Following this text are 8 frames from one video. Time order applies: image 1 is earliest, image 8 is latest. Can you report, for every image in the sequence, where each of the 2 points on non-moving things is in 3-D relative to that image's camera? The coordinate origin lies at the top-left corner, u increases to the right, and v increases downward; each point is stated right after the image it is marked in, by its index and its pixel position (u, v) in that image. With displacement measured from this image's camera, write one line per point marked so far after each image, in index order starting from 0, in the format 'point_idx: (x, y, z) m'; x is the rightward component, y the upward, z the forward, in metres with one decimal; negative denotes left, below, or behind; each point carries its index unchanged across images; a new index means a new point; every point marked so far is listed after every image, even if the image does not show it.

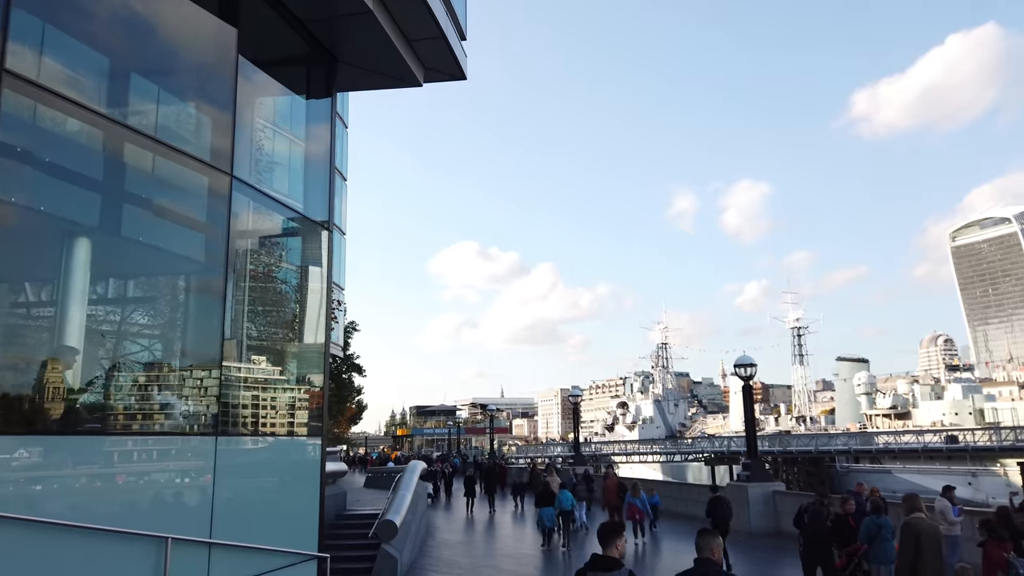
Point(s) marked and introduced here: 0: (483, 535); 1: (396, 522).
0: (-0.8, -5.9, +18.2) m
1: (-1.5, -3.1, +10.0) m
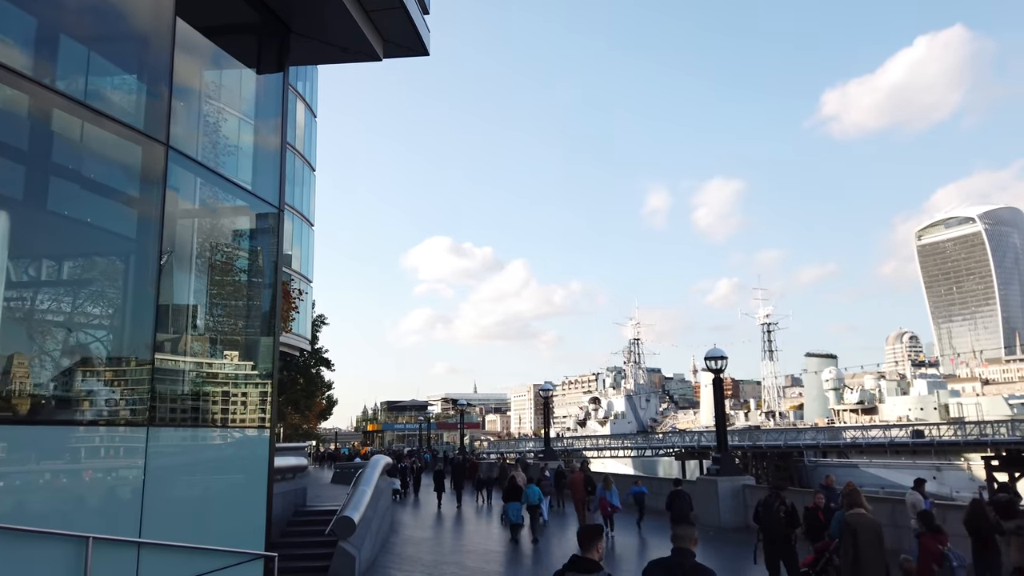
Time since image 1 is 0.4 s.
0: (-1.6, -5.7, +17.8) m
1: (-2.0, -2.9, +9.6) m
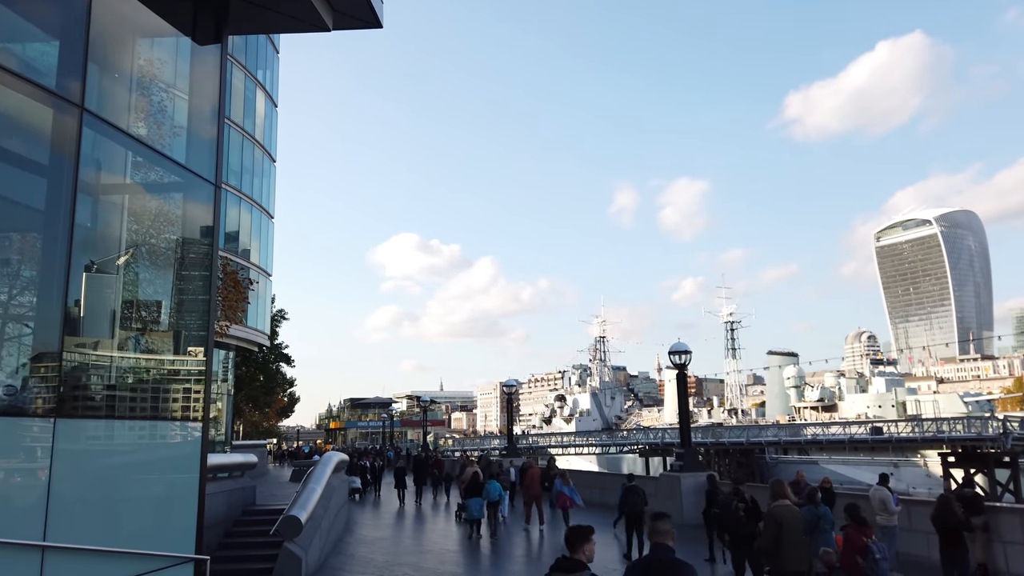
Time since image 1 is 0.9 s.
0: (-2.5, -5.5, +17.4) m
1: (-2.5, -2.8, +9.1) m
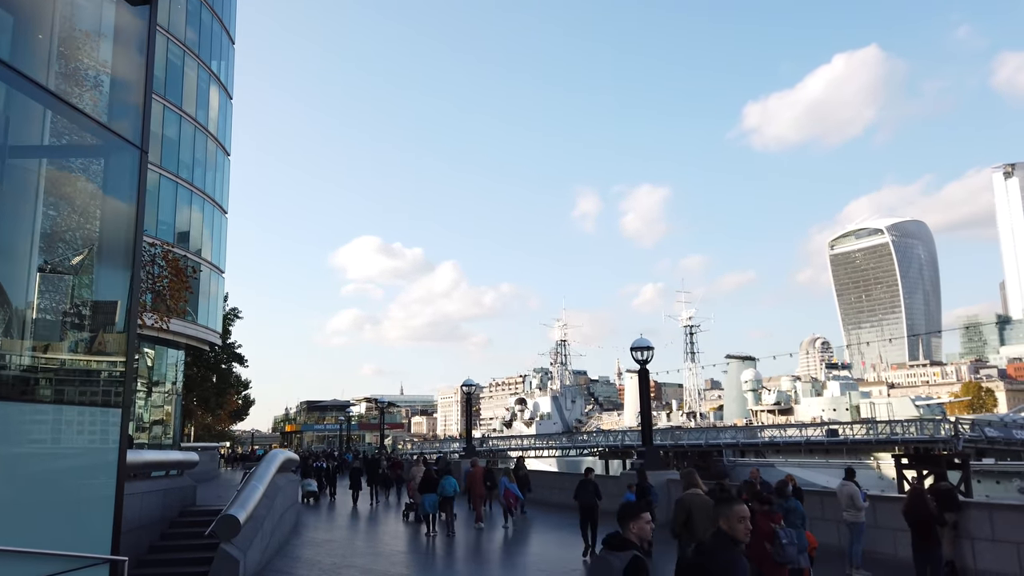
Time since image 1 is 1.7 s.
0: (-3.4, -5.4, +16.7) m
1: (-3.1, -2.6, +8.5) m
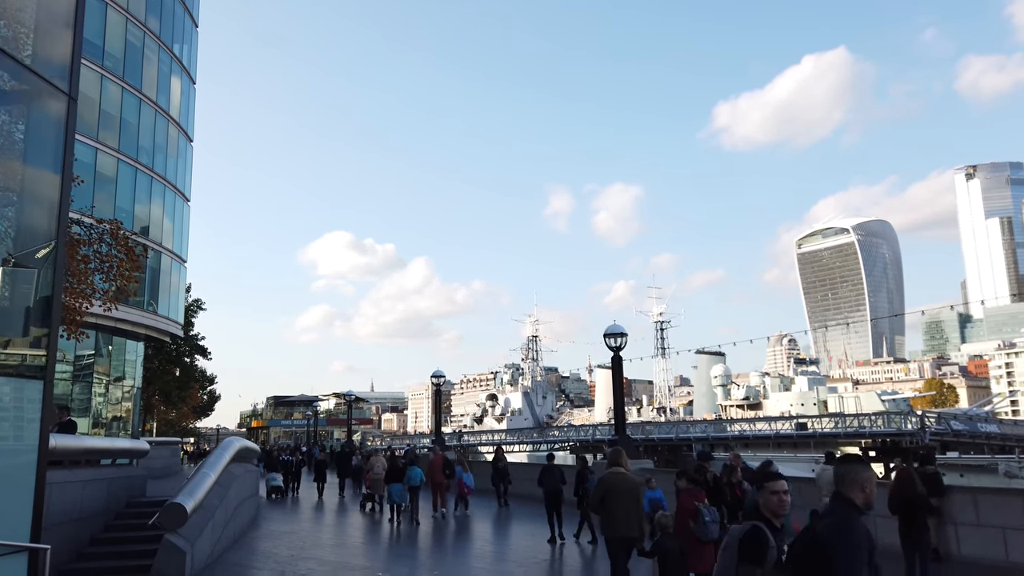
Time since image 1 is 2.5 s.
0: (-4.1, -5.0, +16.2) m
1: (-3.4, -2.3, +7.9) m
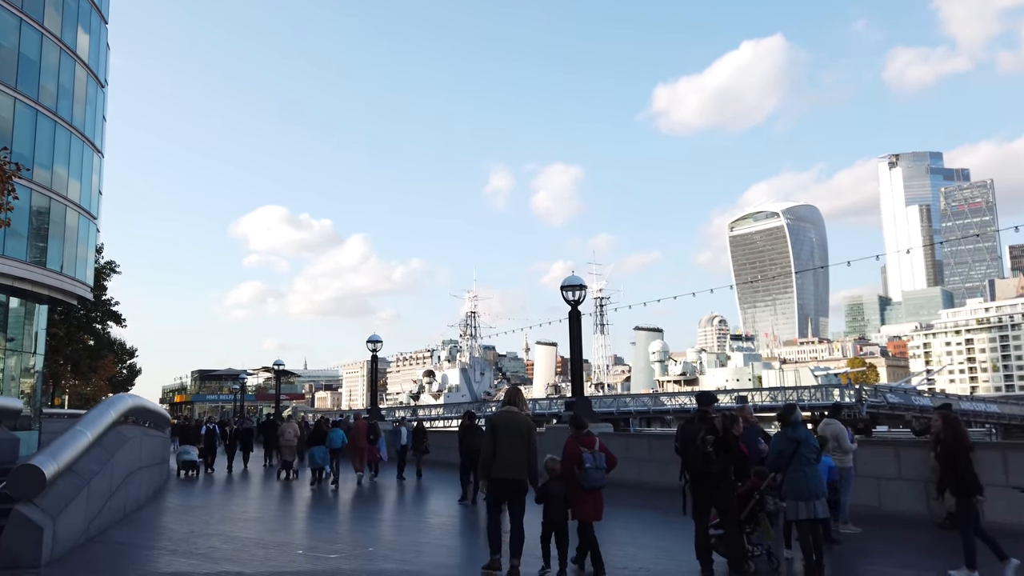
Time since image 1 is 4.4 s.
0: (-5.2, -4.0, +14.4) m
1: (-3.8, -1.5, +6.2) m
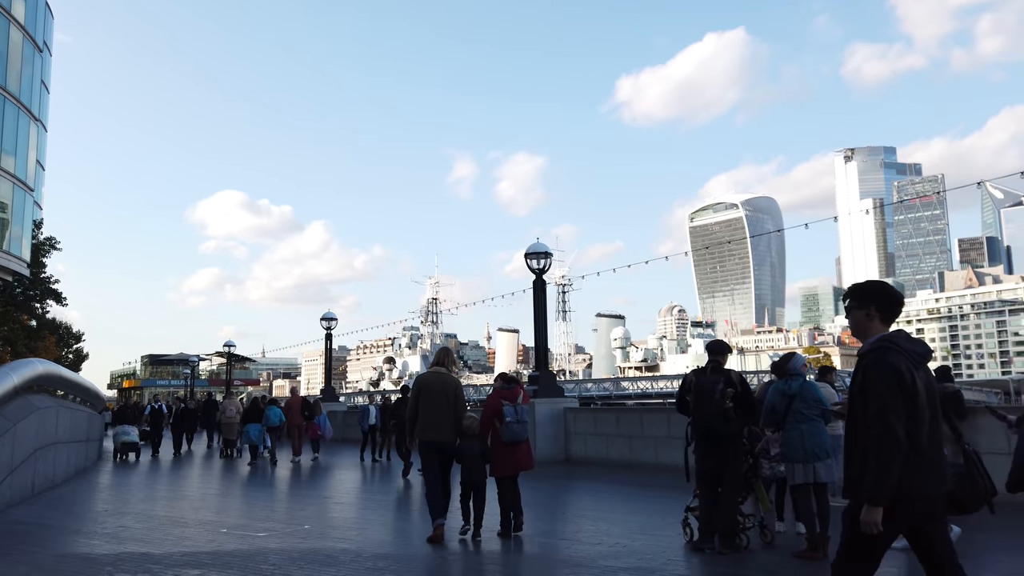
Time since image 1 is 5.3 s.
0: (-5.9, -3.4, +13.4) m
1: (-4.1, -1.0, +5.2) m
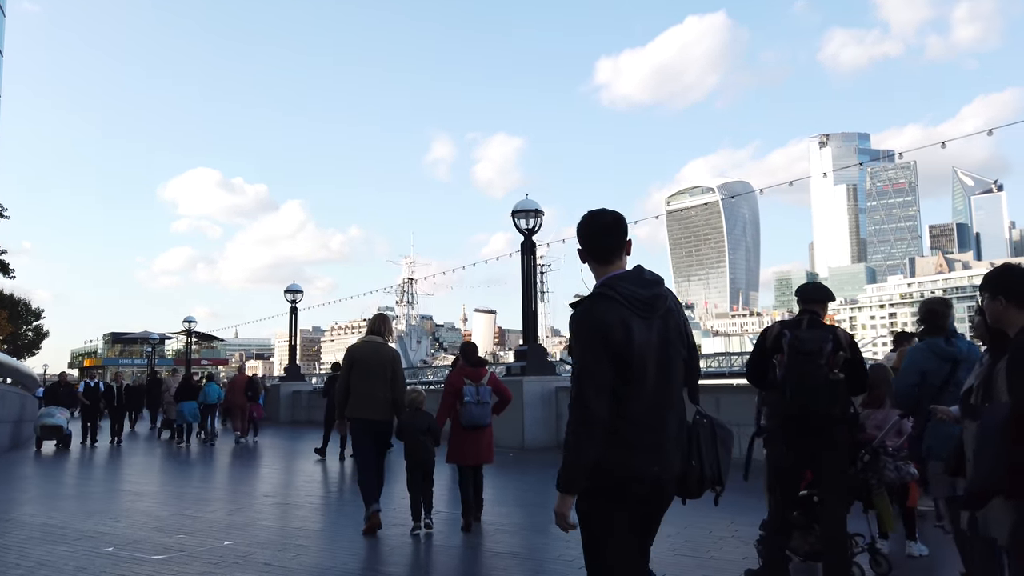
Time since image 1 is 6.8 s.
0: (-6.2, -2.8, +11.8) m
1: (-4.1, -0.6, +3.6) m
